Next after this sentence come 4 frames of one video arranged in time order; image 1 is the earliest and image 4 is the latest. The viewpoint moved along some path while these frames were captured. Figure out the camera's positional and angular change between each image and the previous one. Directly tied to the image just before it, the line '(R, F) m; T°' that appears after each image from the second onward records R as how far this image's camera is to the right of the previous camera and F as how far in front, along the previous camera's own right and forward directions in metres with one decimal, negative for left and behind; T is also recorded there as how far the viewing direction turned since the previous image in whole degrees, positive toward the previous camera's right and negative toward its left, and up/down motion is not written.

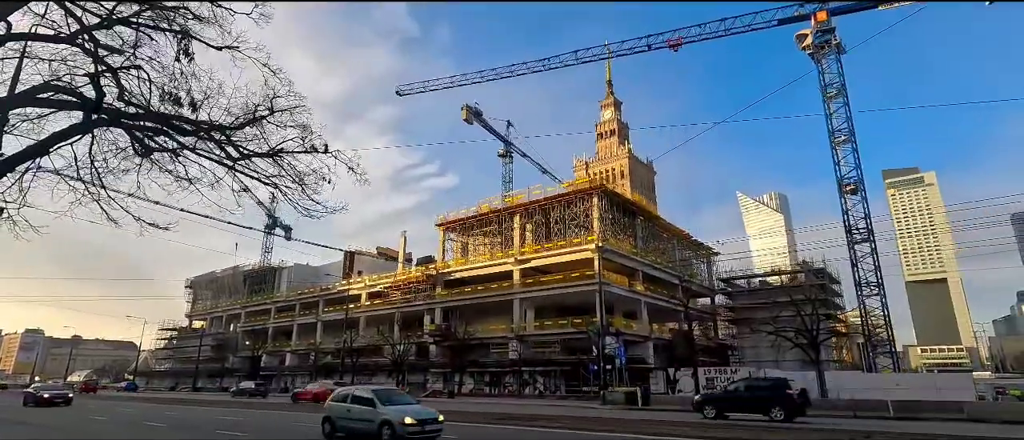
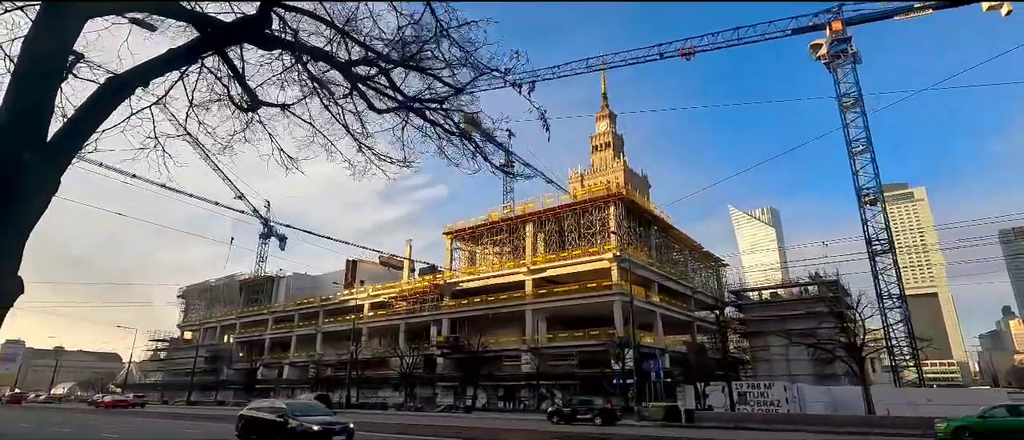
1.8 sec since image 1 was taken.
(-2.0, +1.4) m; +1°
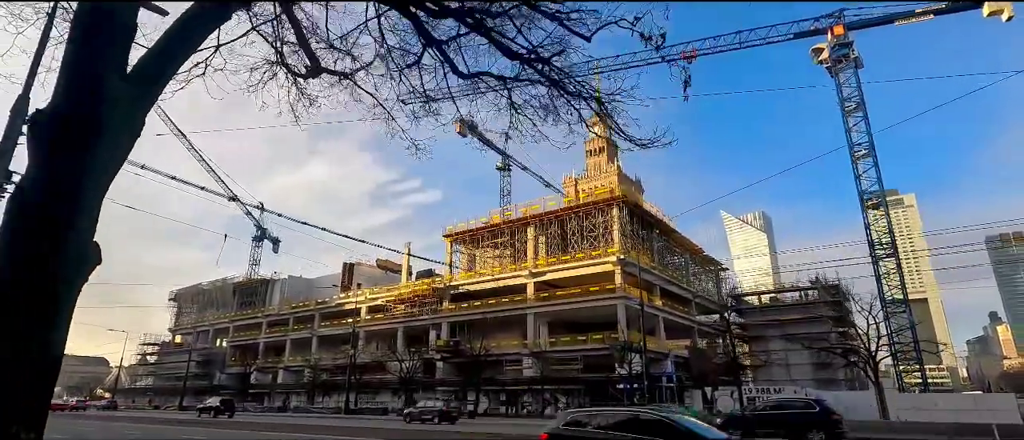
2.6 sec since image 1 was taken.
(-0.9, +0.6) m; +1°
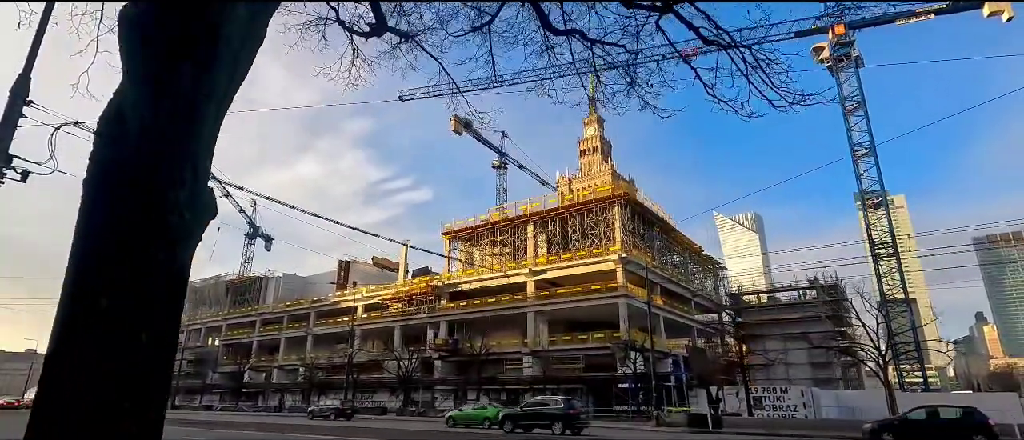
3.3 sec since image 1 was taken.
(-0.7, +0.5) m; +1°
